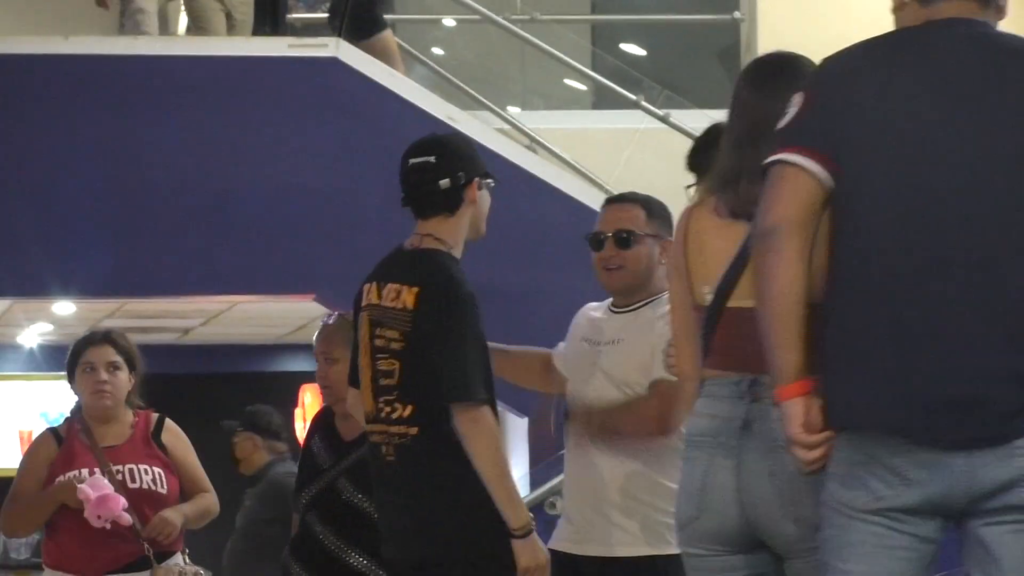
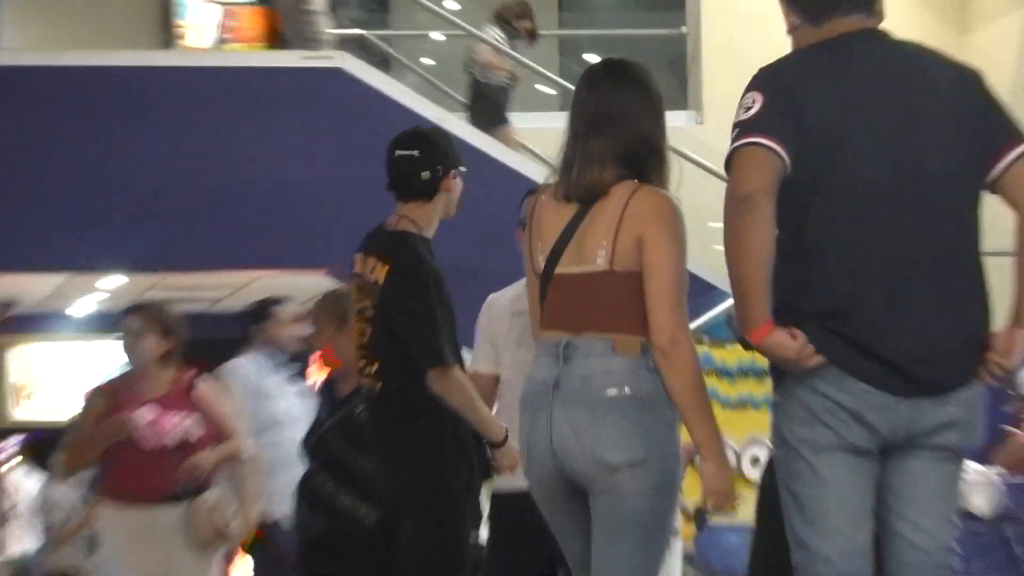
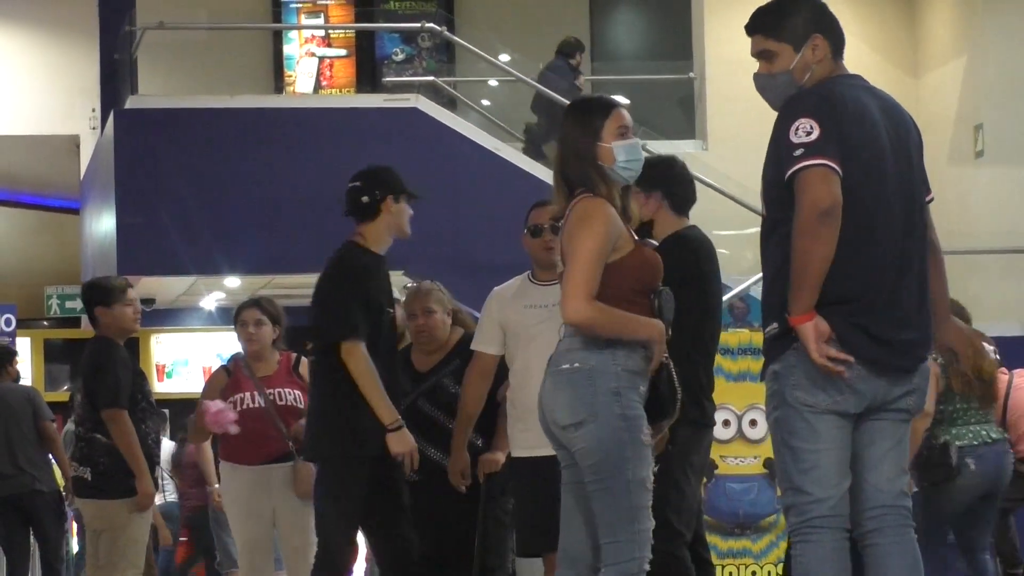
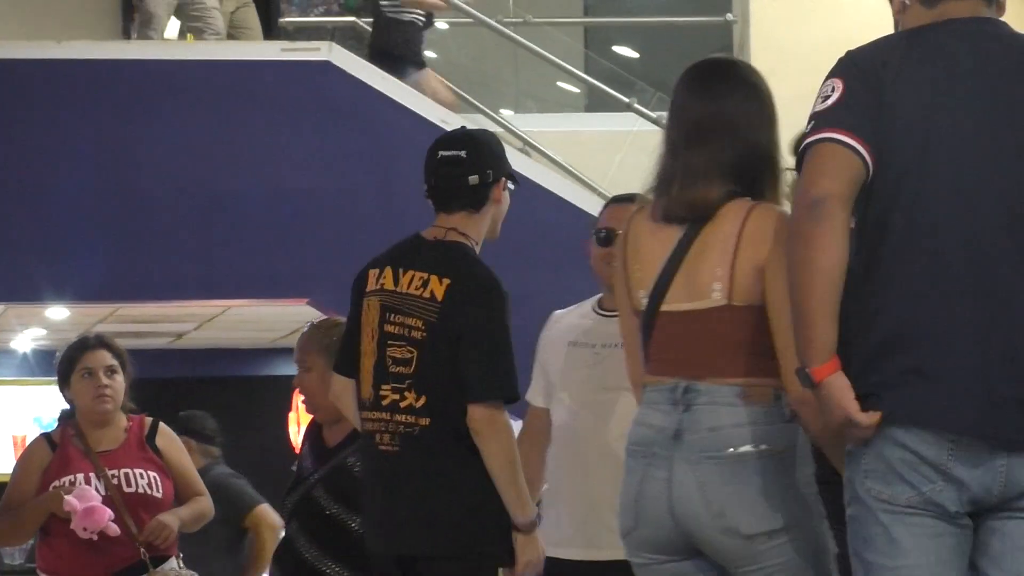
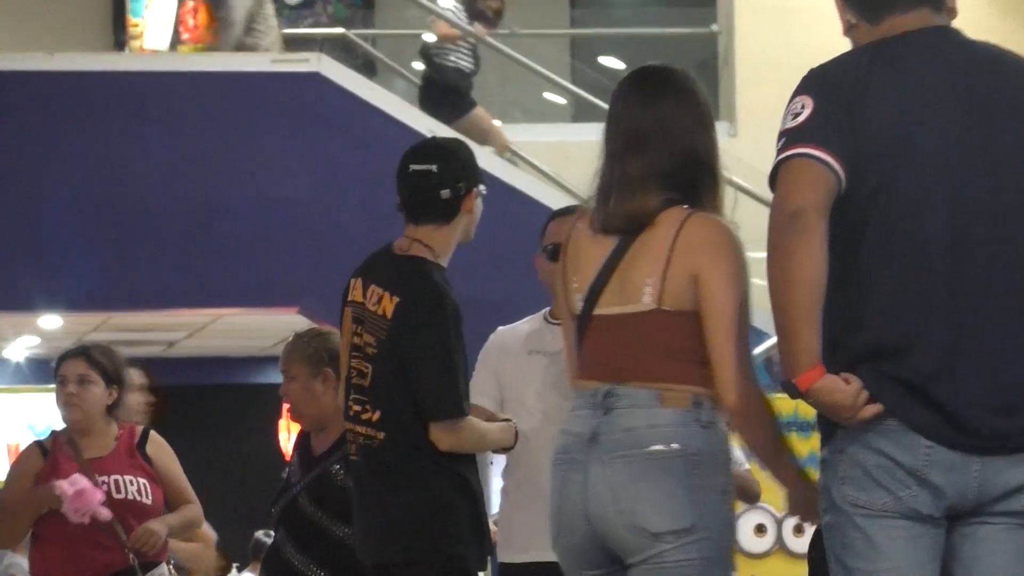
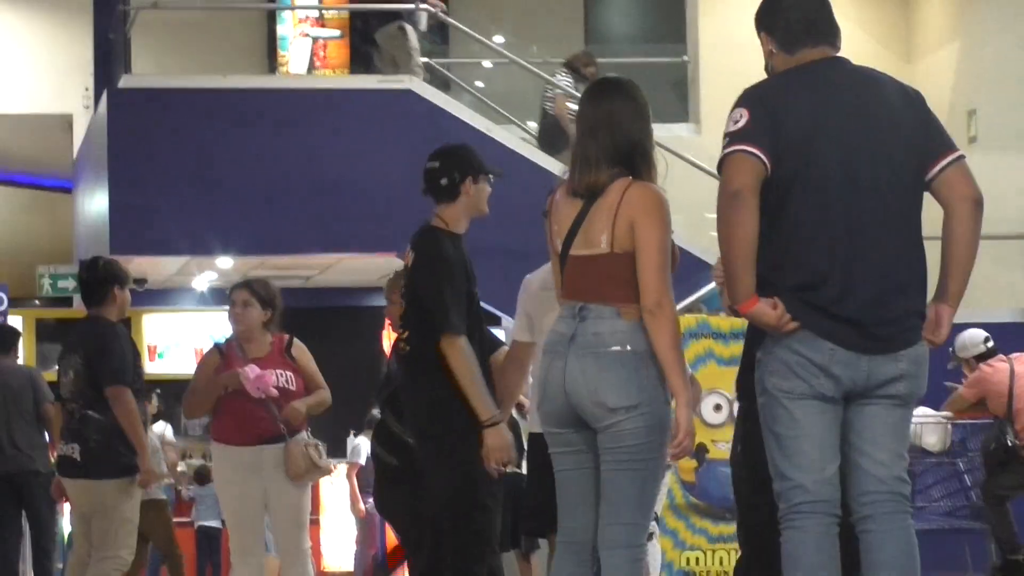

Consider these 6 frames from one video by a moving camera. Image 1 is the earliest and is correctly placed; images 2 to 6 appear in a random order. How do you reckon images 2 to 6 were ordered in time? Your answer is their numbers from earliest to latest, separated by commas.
4, 5, 2, 6, 3
